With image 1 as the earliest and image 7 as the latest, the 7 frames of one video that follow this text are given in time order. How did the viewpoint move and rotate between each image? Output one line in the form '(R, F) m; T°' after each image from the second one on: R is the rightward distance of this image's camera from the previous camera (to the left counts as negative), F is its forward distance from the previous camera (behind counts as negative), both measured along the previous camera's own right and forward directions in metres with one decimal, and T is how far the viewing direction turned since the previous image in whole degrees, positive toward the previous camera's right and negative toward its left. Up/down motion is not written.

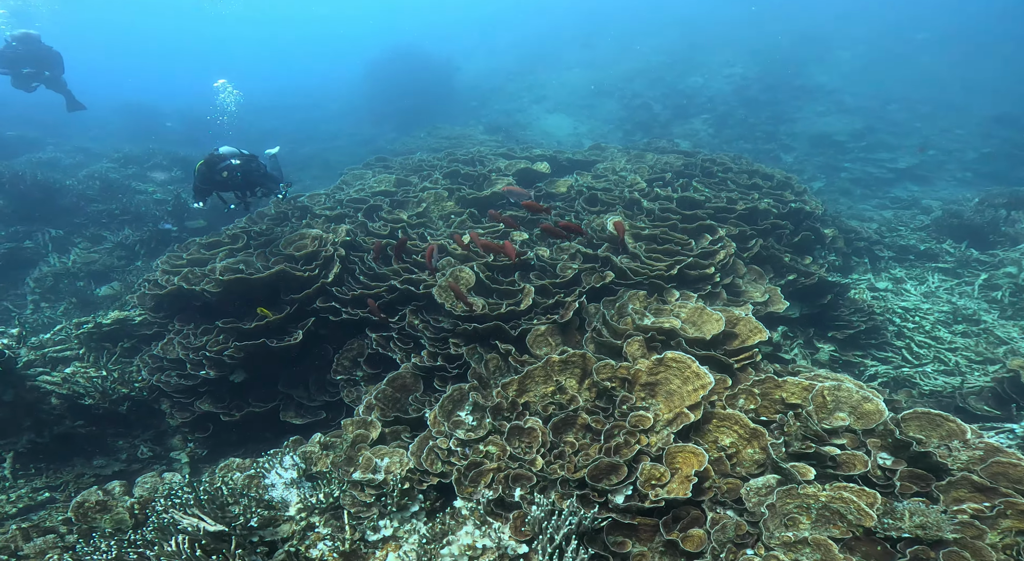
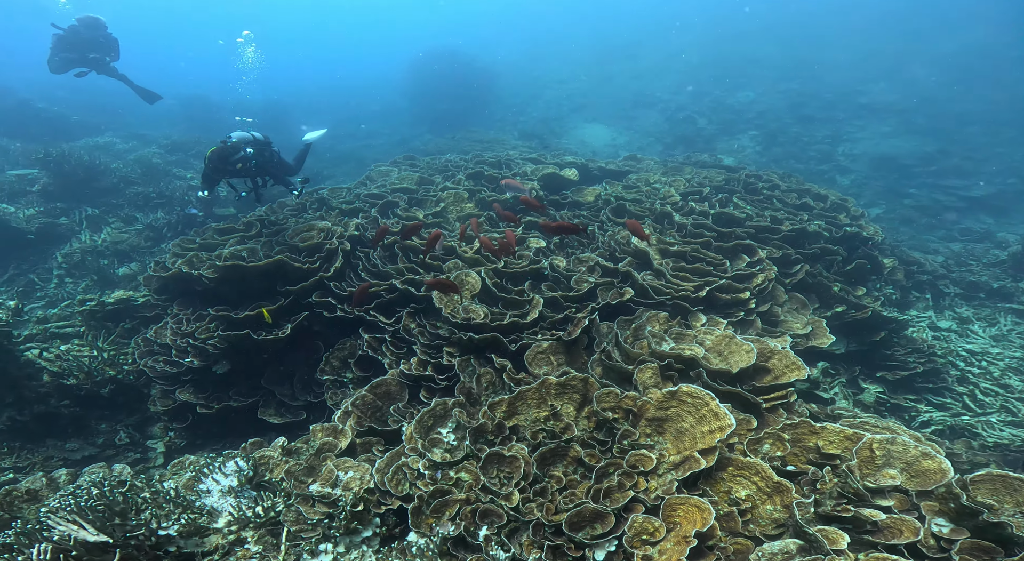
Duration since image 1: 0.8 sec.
(+0.4, +0.6) m; -4°
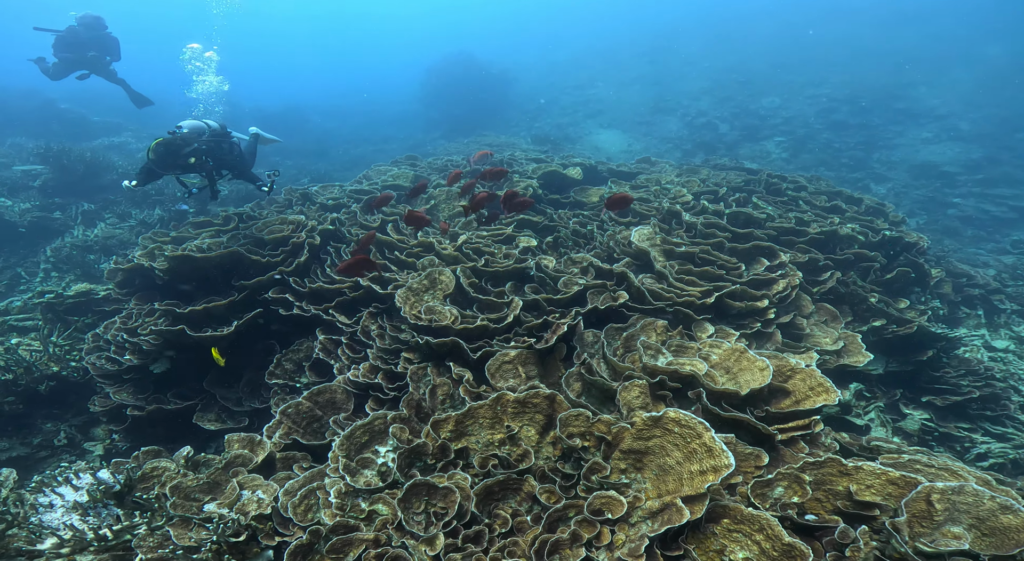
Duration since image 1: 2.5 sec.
(+0.5, +0.9) m; -3°
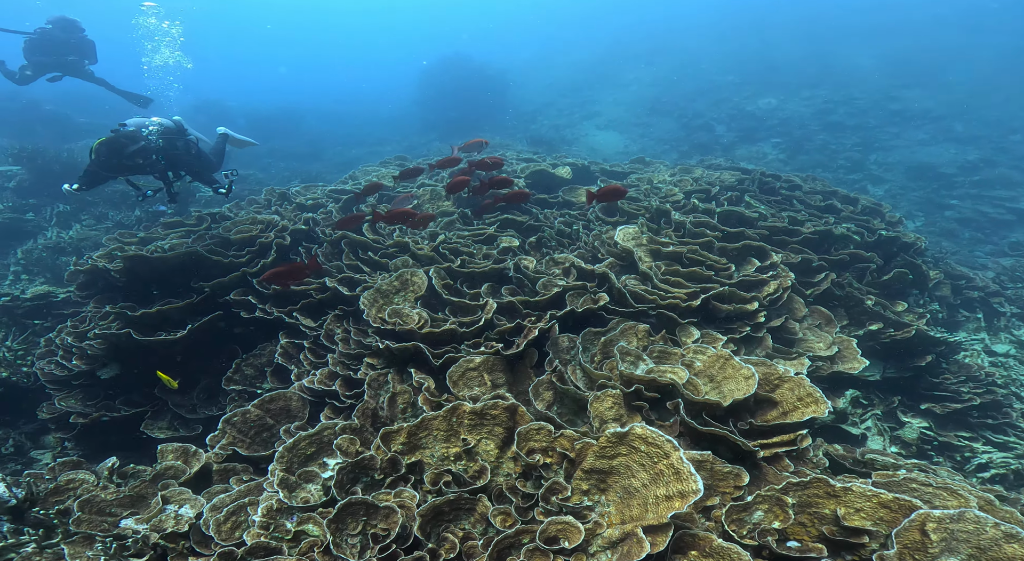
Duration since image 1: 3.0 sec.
(+0.2, +0.3) m; 0°
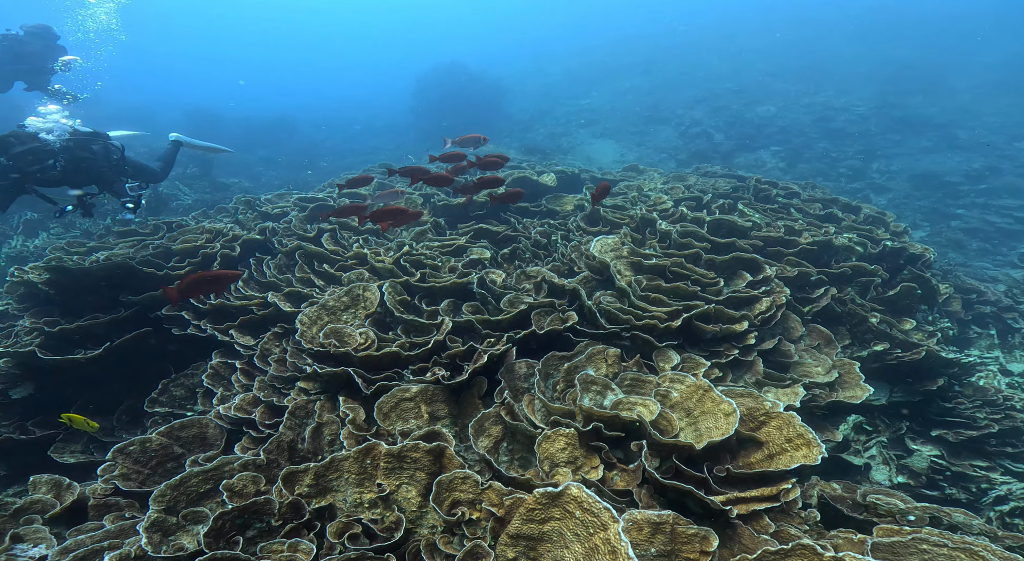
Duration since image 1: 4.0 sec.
(+0.4, +0.6) m; 0°
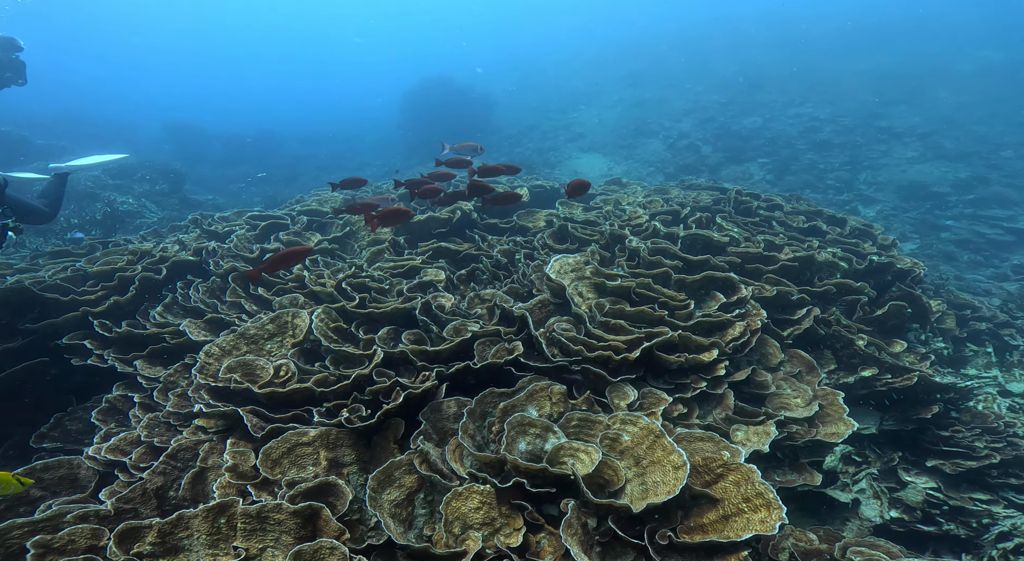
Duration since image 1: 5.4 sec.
(+0.4, +0.5) m; 0°
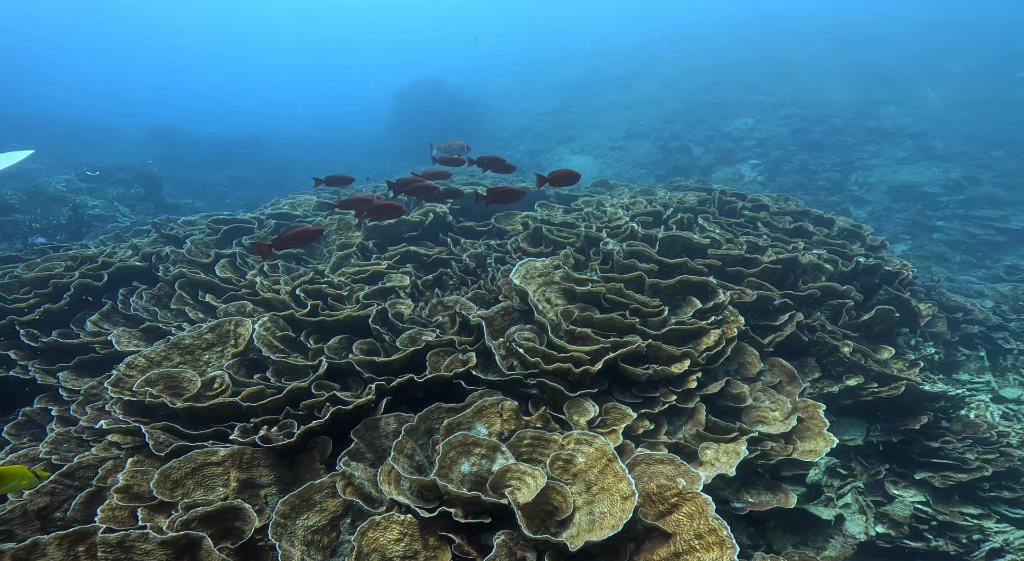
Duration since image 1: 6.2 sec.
(+0.3, +0.3) m; 0°
